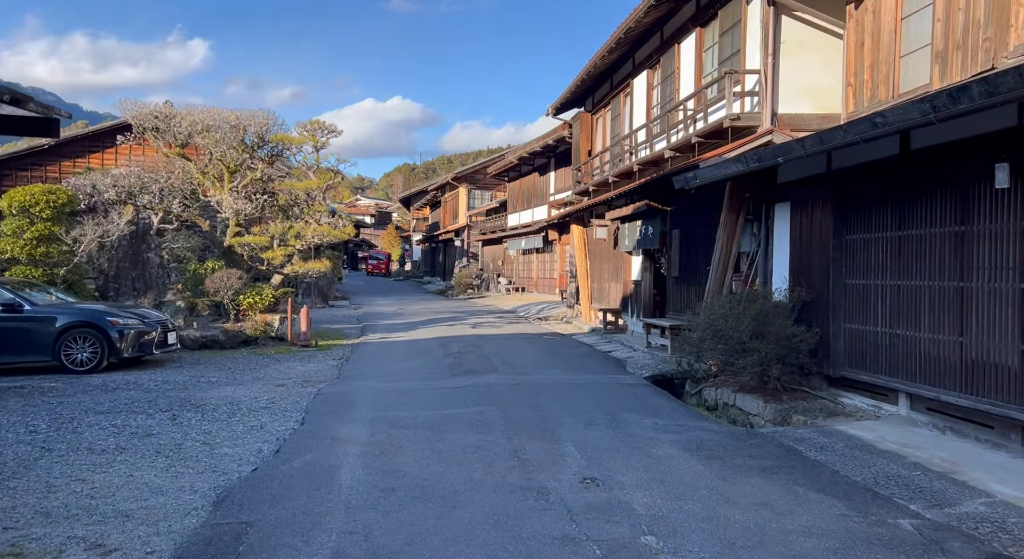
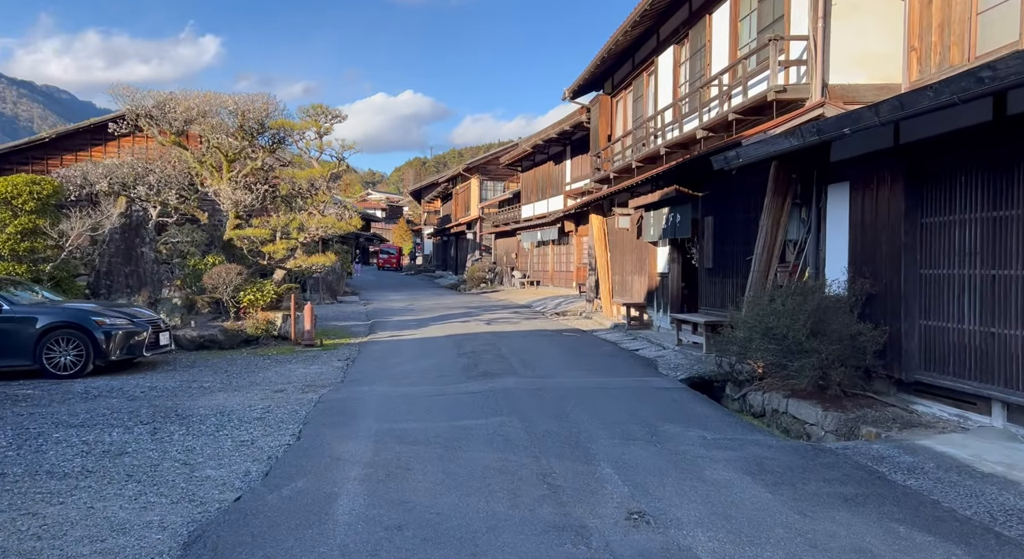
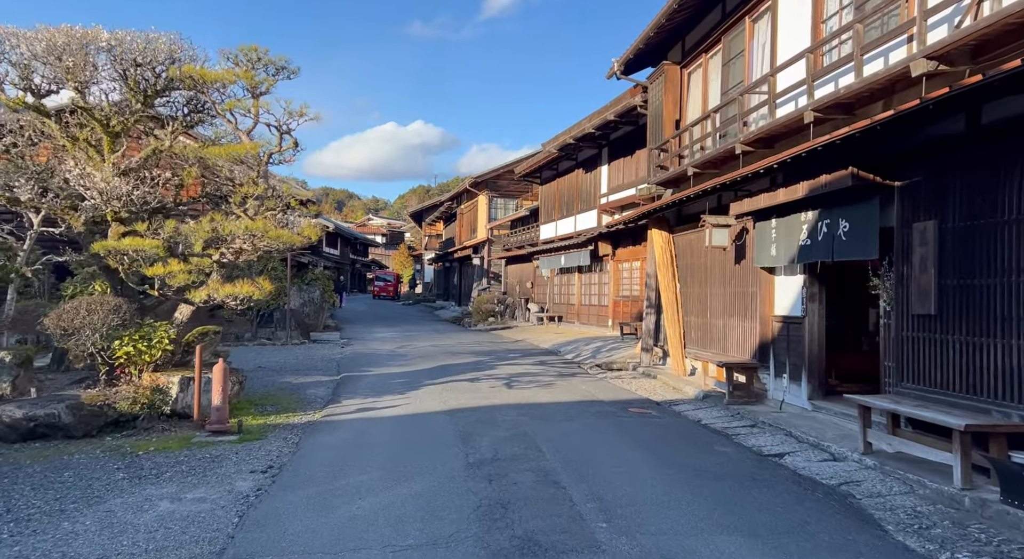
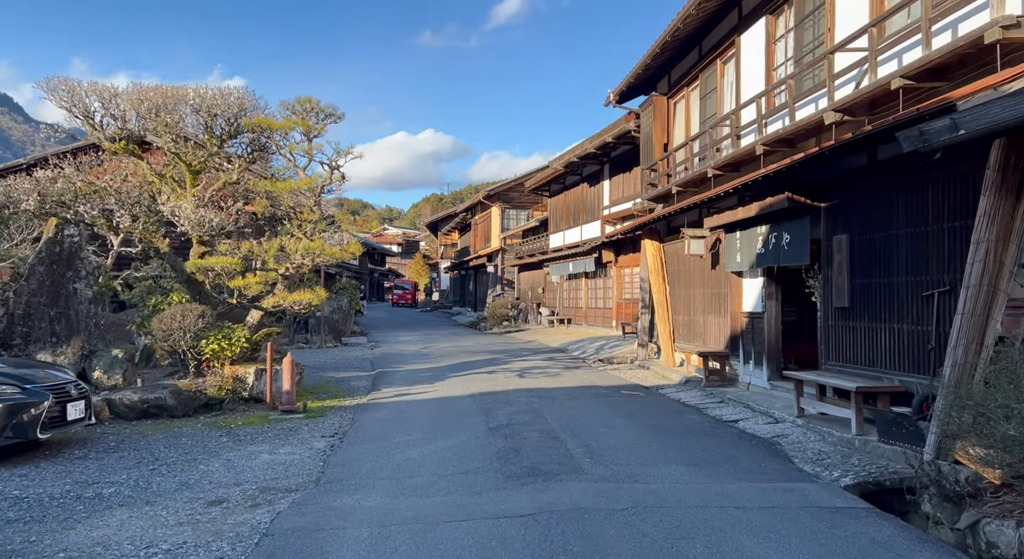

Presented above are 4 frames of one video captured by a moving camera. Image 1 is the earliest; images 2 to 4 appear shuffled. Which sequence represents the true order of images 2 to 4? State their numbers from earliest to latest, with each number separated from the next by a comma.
2, 4, 3
